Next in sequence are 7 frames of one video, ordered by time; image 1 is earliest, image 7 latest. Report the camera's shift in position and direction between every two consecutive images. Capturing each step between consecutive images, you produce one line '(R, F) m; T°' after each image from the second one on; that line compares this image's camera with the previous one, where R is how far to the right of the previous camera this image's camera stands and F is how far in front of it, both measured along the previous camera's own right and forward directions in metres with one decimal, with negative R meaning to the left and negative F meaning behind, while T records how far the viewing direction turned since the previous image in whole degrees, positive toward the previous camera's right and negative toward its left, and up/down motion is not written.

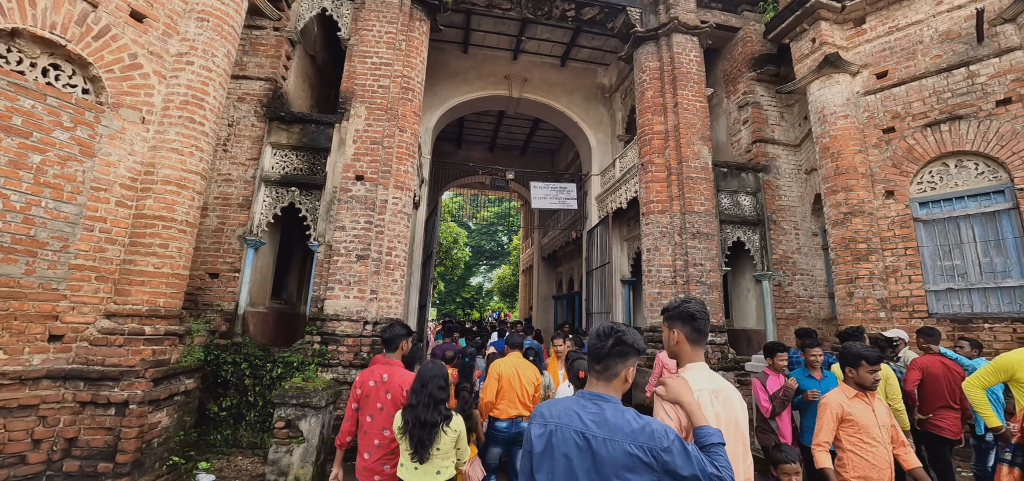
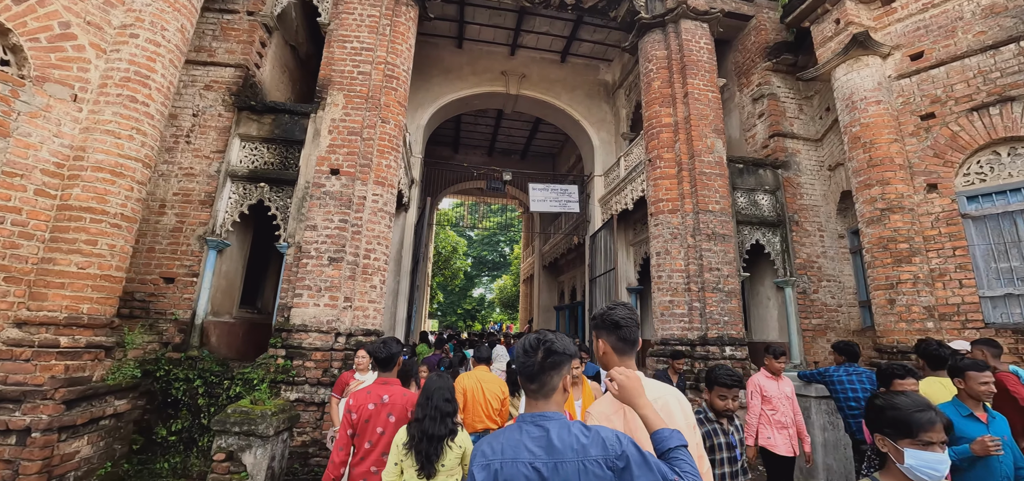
(+0.1, +0.6) m; -1°
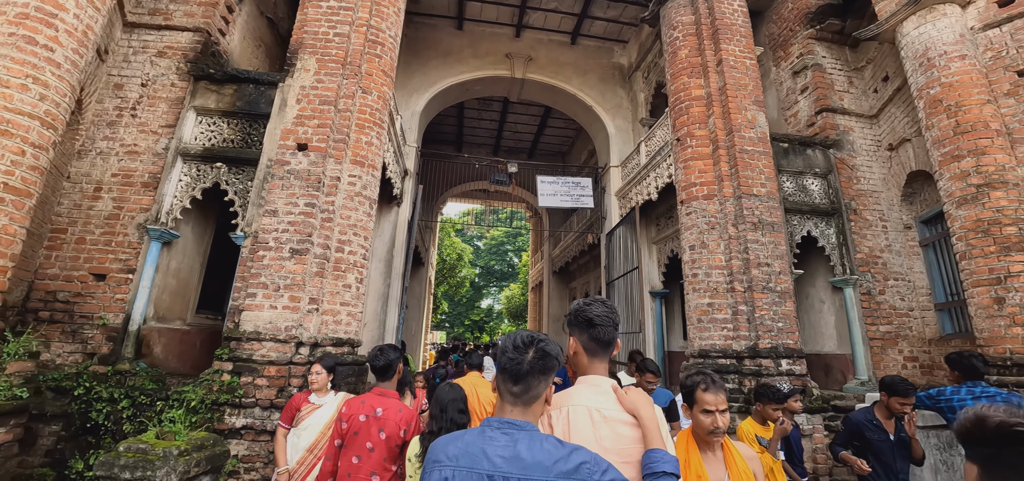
(+0.1, +0.9) m; -1°
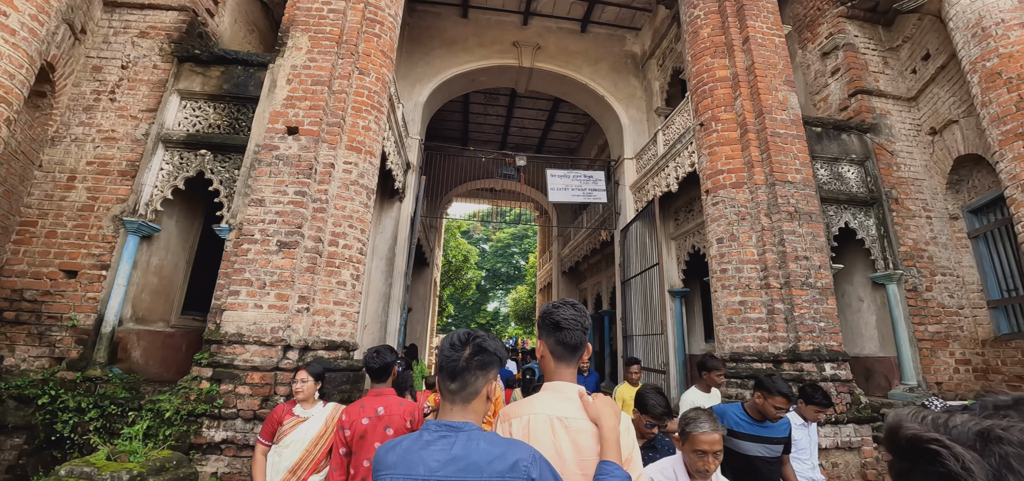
(-0.1, +0.4) m; -1°
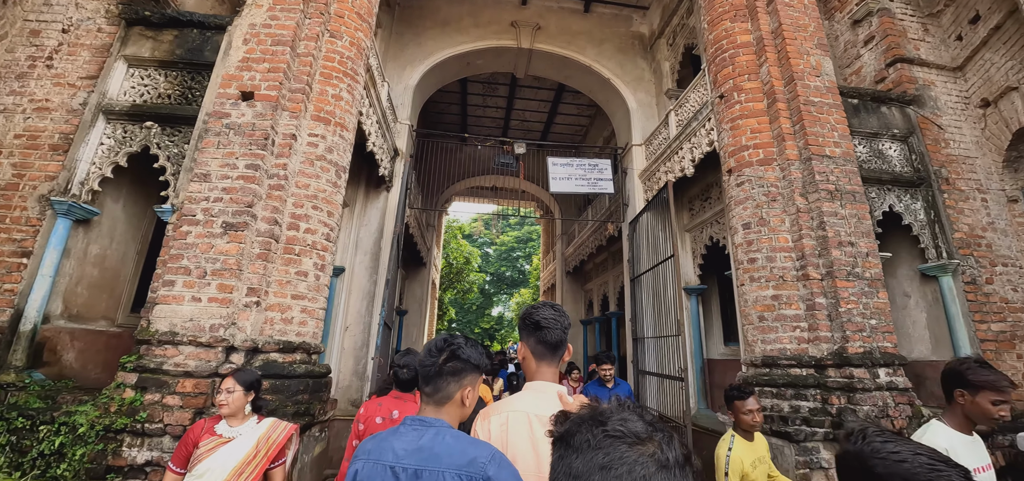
(+0.1, +0.6) m; -1°
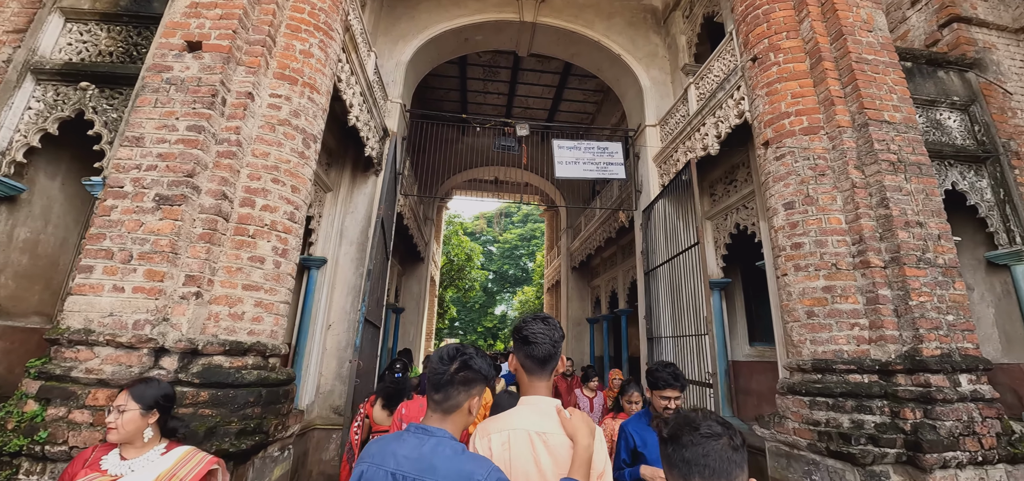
(0.0, +0.6) m; 0°
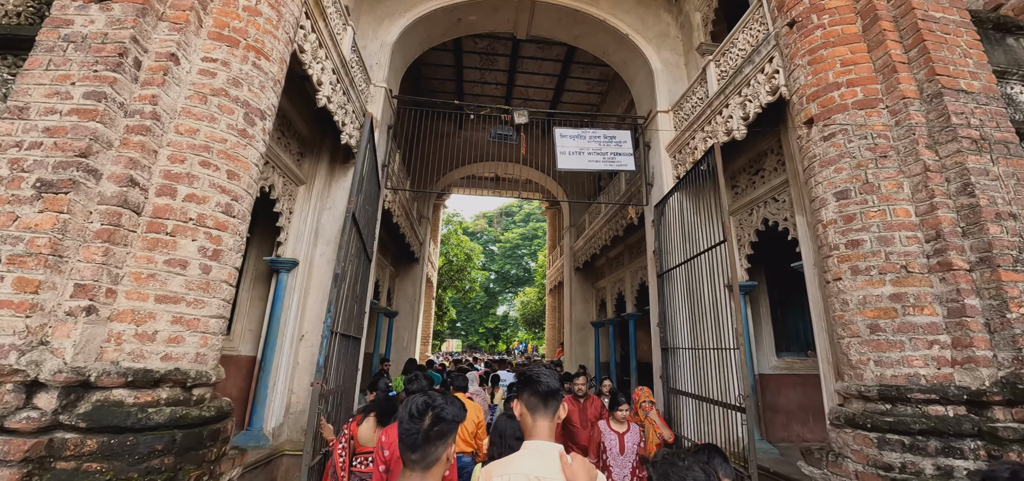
(+0.1, +0.6) m; 0°
